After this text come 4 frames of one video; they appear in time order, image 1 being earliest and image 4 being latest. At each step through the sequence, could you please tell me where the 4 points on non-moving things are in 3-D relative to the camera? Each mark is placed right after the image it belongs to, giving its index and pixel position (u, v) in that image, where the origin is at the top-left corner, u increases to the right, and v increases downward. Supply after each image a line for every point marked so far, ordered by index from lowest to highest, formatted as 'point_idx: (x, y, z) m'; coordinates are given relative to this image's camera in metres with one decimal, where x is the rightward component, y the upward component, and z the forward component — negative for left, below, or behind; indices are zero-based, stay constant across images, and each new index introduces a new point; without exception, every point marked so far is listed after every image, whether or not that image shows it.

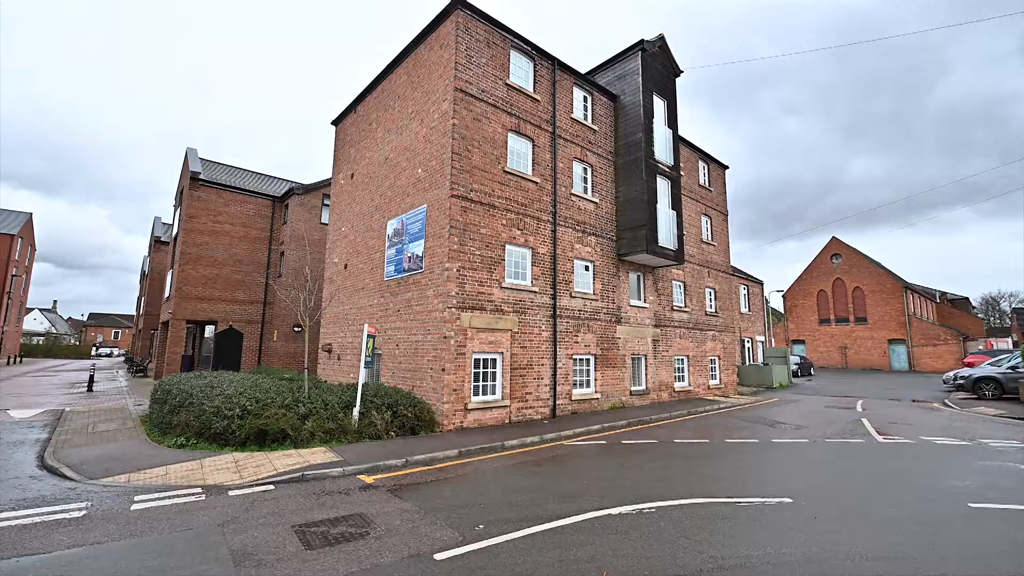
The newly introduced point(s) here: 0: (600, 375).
0: (+2.6, -2.6, +14.4) m
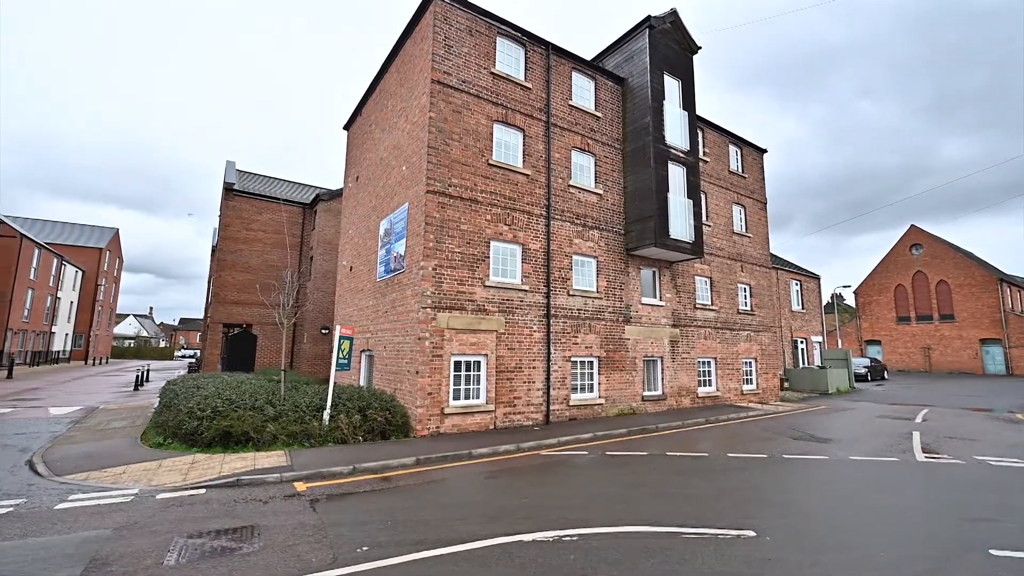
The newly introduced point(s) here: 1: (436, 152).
0: (+2.6, -2.5, +13.4) m
1: (-1.8, +3.2, +11.2) m
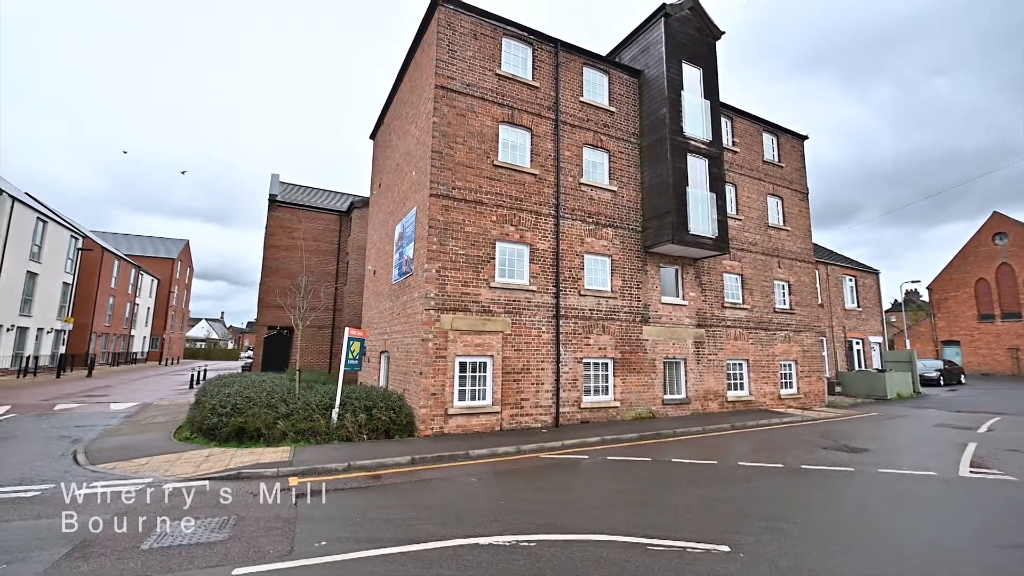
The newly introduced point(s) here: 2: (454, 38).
0: (+2.9, -2.5, +13.0) m
1: (-1.7, +3.1, +11.4) m
2: (-1.4, +6.2, +11.9) m
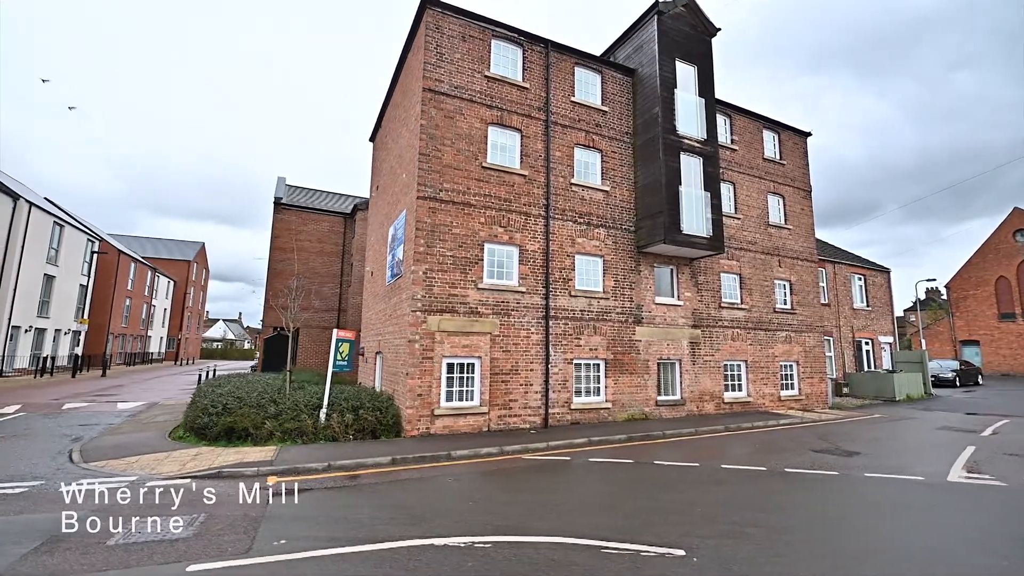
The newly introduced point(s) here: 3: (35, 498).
0: (+2.7, -2.5, +12.9) m
1: (-2.1, +3.1, +11.5) m
2: (-1.8, +6.2, +12.0) m
3: (-7.0, -3.1, +7.0) m
